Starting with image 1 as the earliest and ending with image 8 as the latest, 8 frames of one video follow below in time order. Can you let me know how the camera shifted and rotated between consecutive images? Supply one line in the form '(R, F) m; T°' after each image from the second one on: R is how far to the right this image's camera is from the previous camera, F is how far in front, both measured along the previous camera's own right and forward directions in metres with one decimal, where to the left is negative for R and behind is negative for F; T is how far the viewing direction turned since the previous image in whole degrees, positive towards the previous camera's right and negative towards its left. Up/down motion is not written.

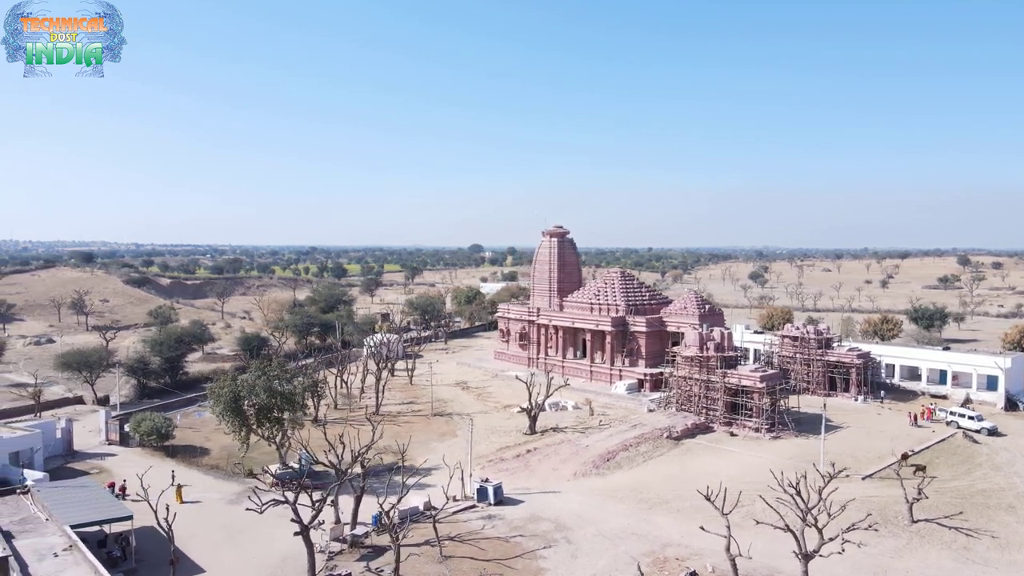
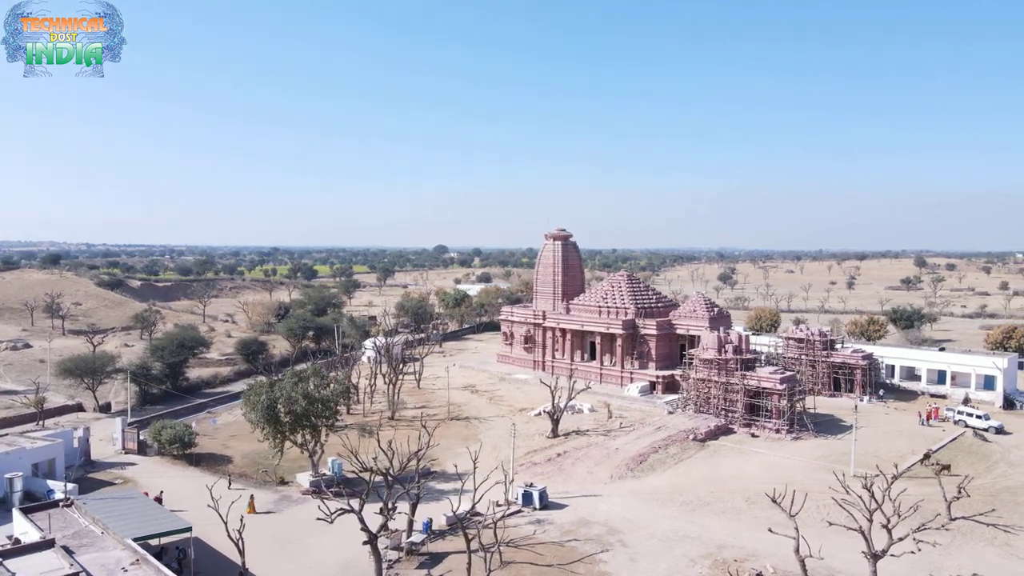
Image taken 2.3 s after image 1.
(-2.3, +0.1) m; +2°
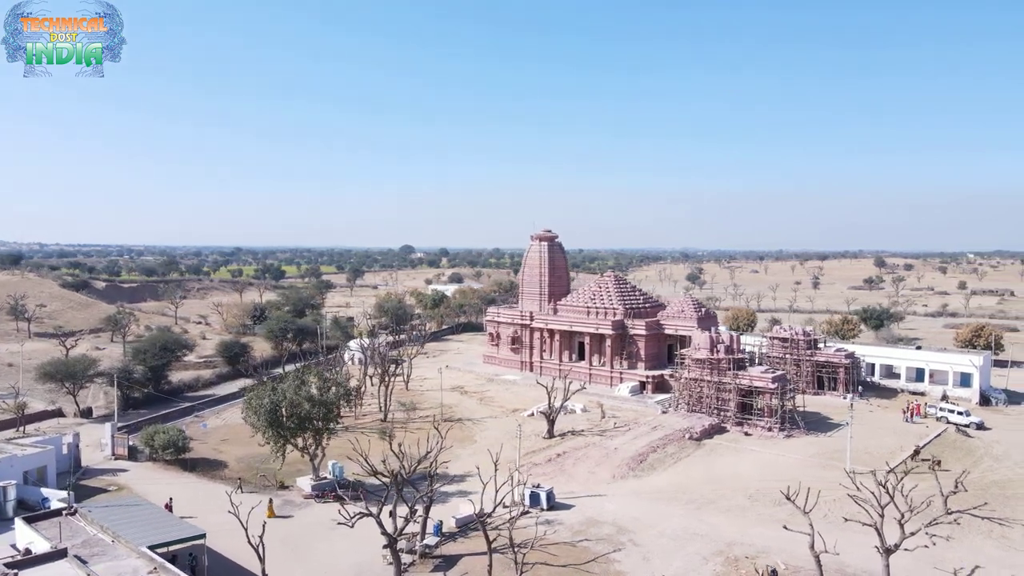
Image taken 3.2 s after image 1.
(-1.1, 0.0) m; +2°
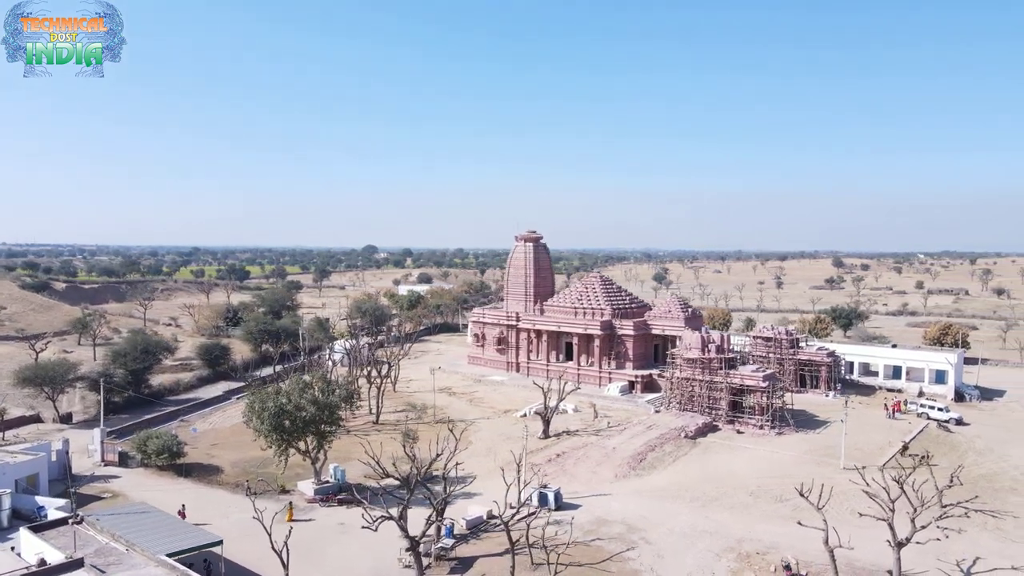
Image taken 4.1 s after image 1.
(-1.2, 0.0) m; +3°
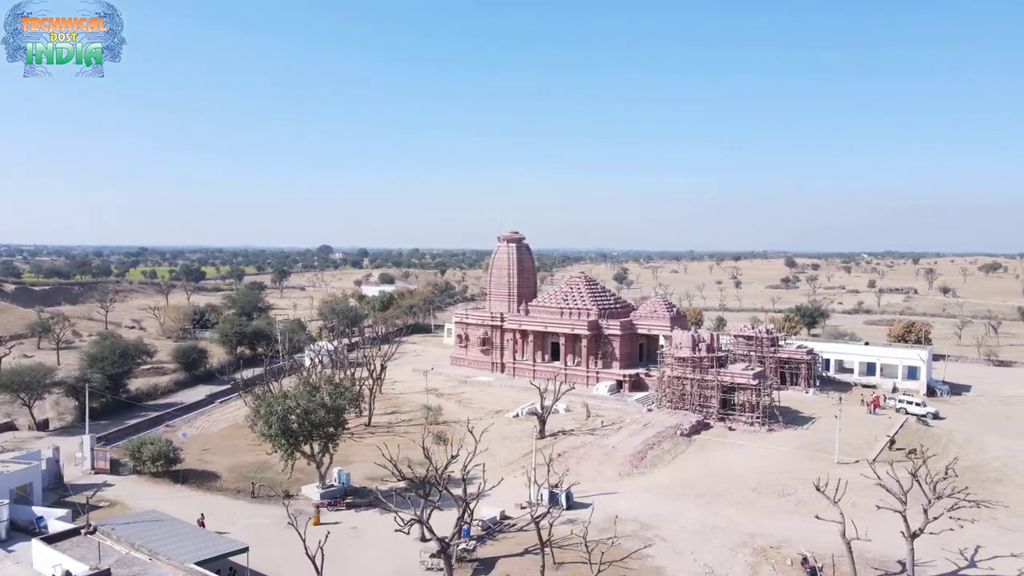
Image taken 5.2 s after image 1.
(-1.5, 0.0) m; +3°
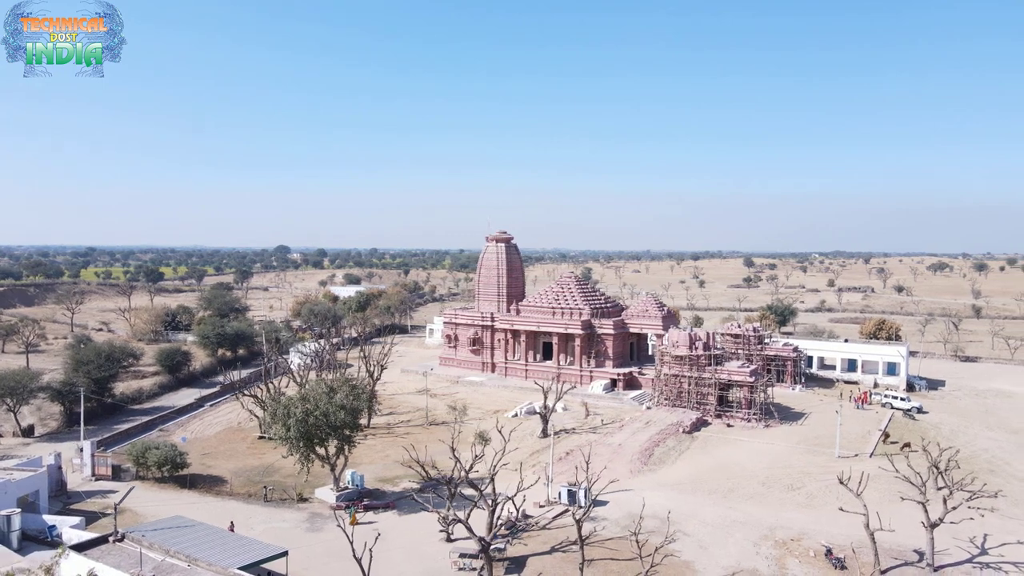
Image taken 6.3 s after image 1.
(-1.7, 0.0) m; +3°
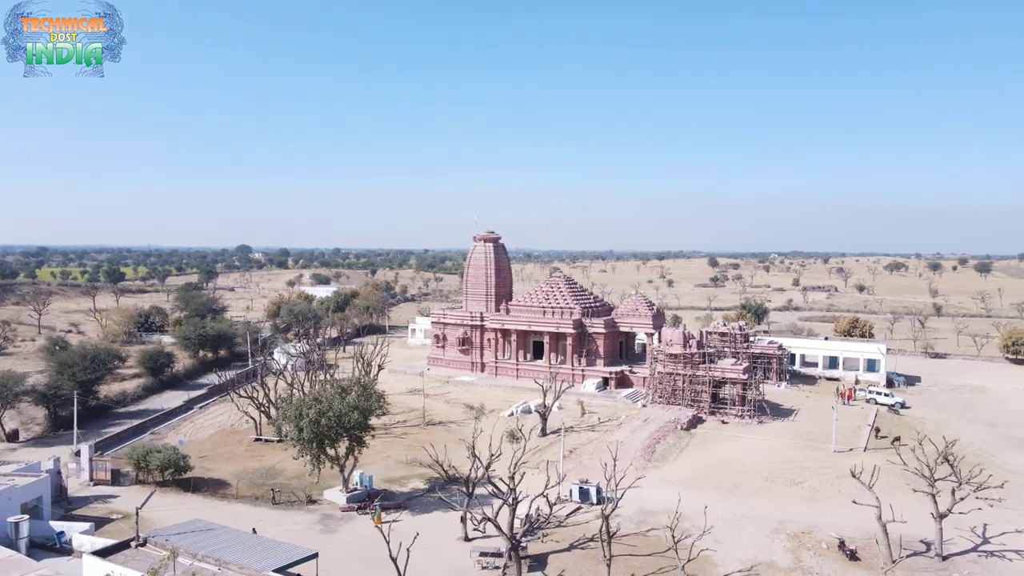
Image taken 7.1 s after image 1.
(-1.4, -0.1) m; +3°
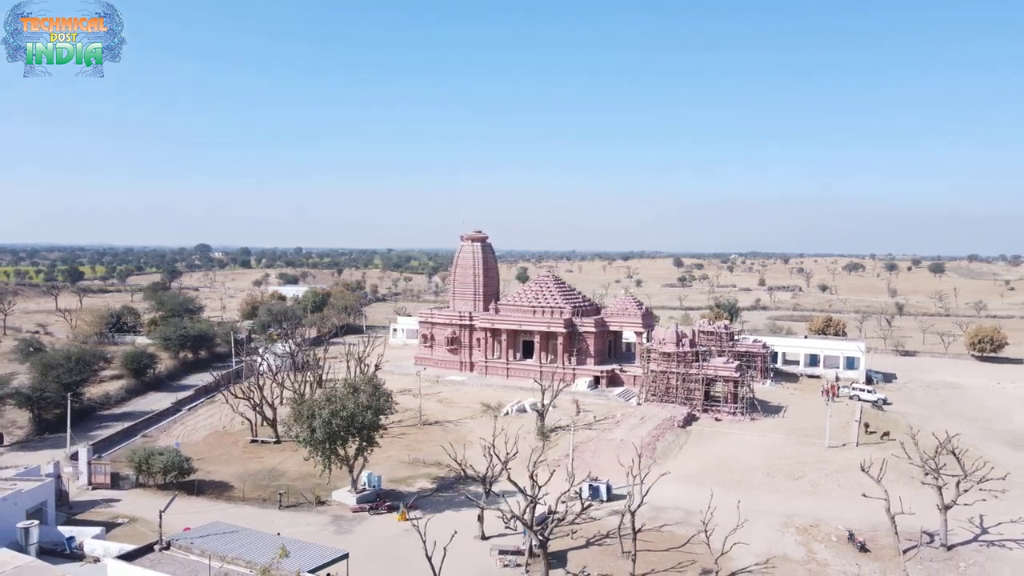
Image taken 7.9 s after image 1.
(-1.4, -0.1) m; +3°
